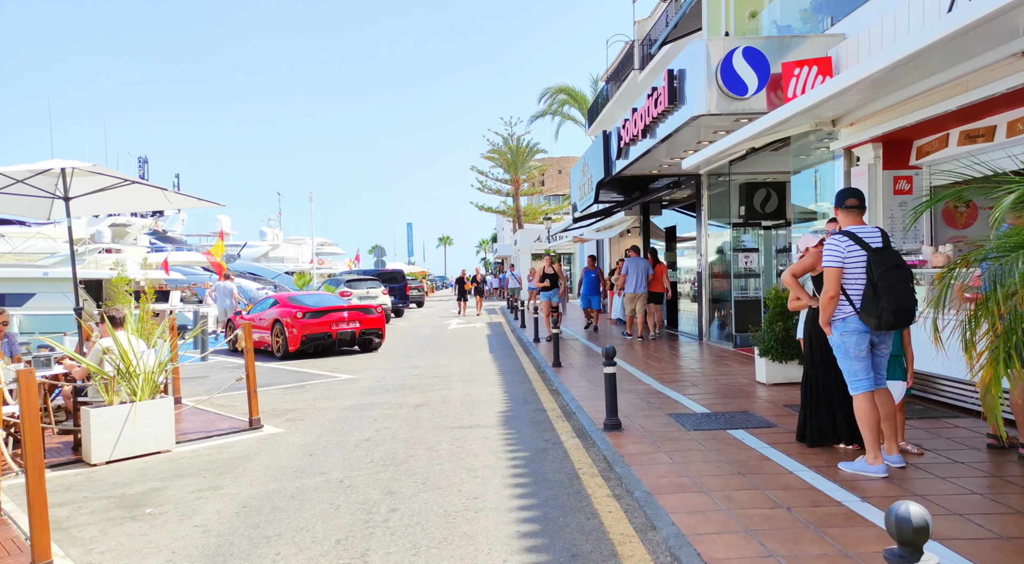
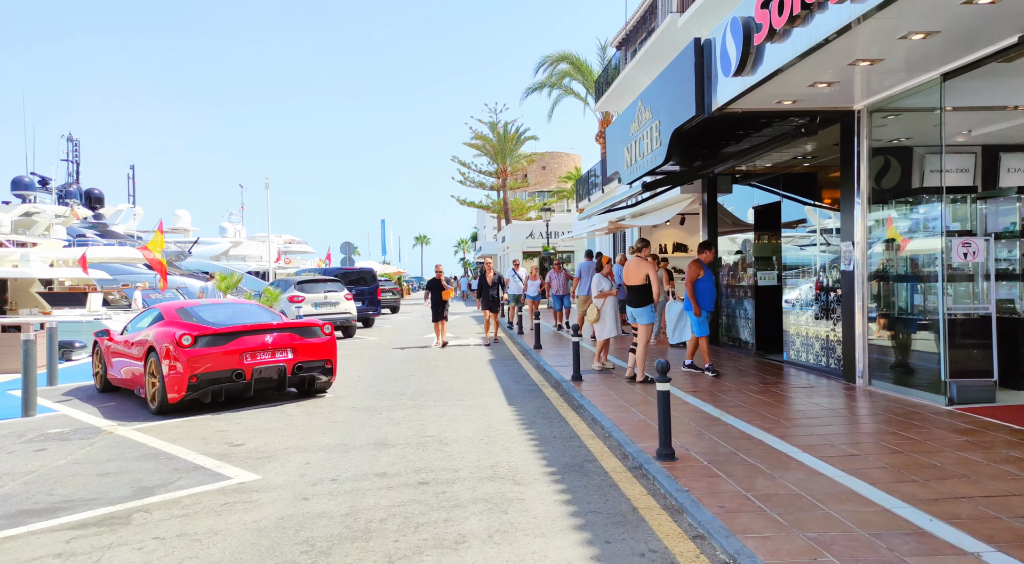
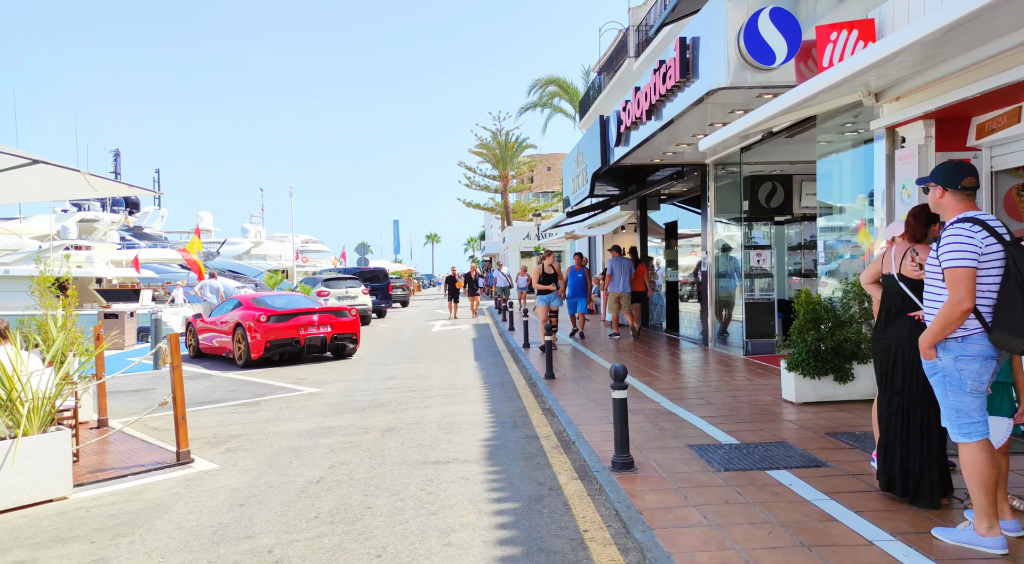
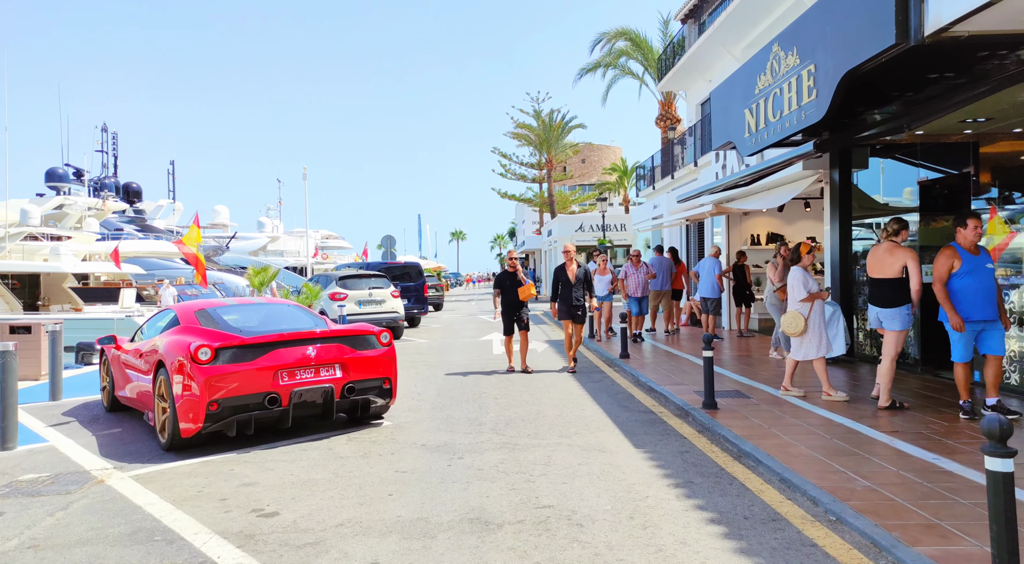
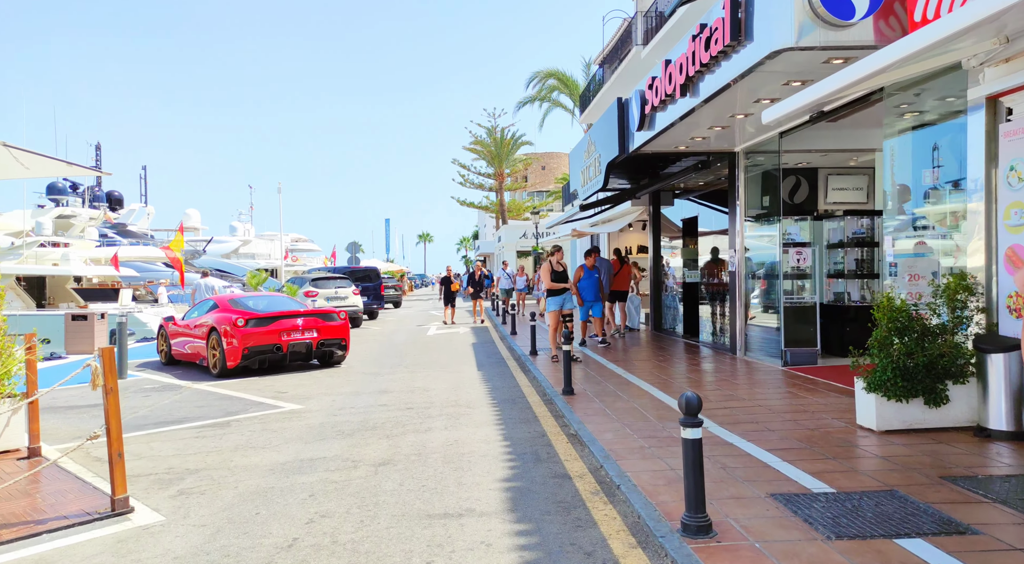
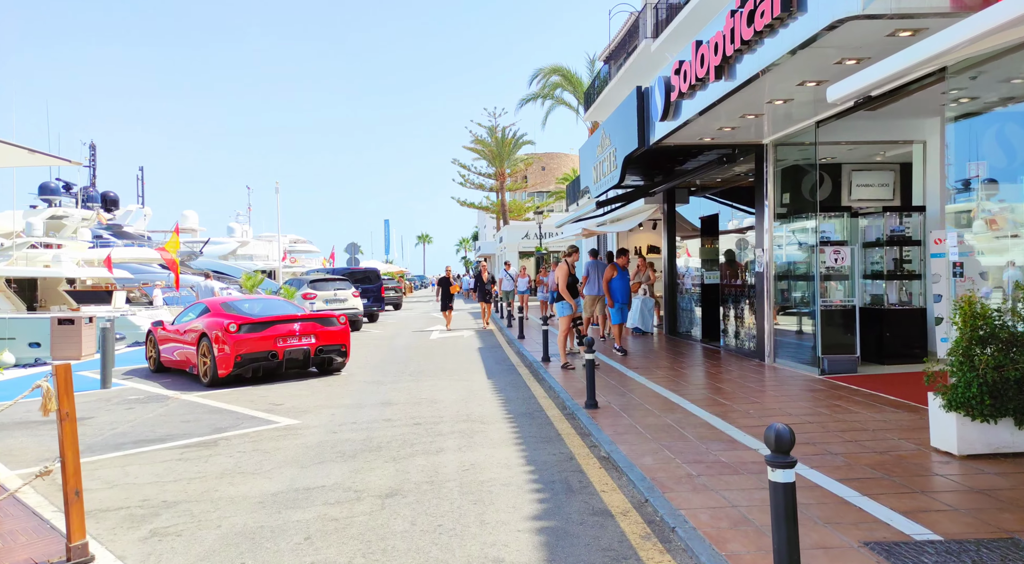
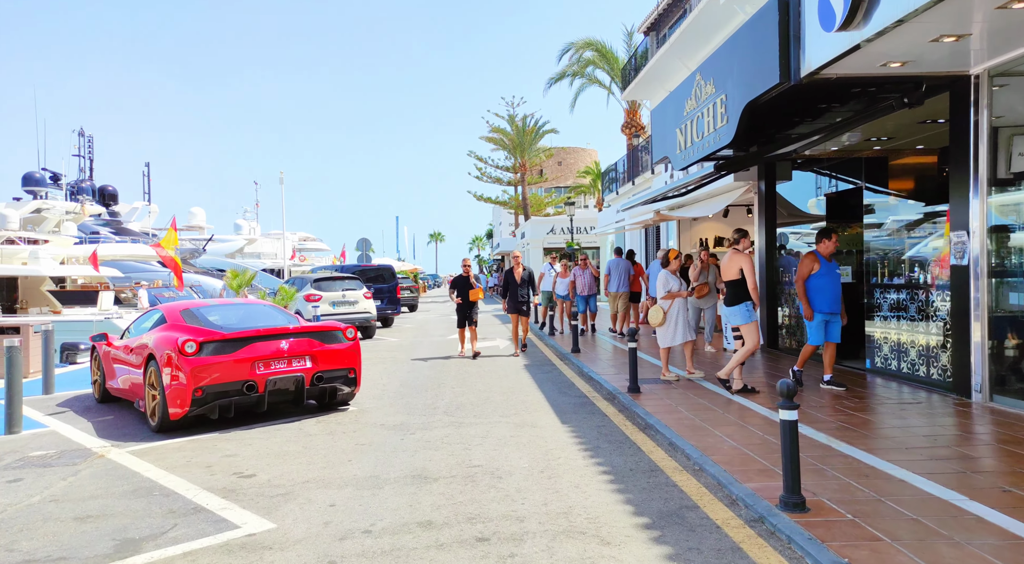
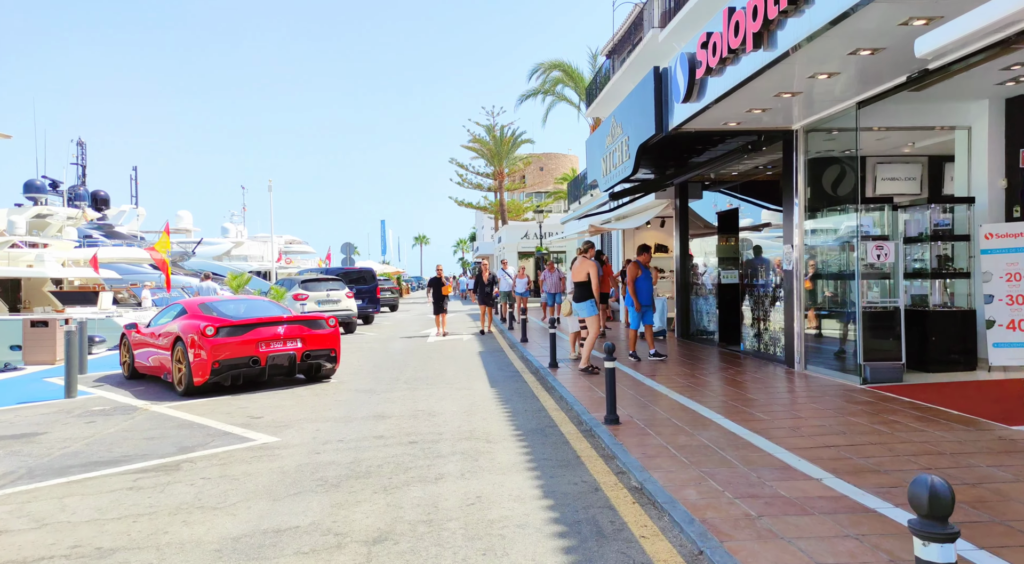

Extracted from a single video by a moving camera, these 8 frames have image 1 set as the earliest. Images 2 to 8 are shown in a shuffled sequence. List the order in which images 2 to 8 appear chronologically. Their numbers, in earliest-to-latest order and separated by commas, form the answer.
3, 5, 6, 8, 2, 7, 4
